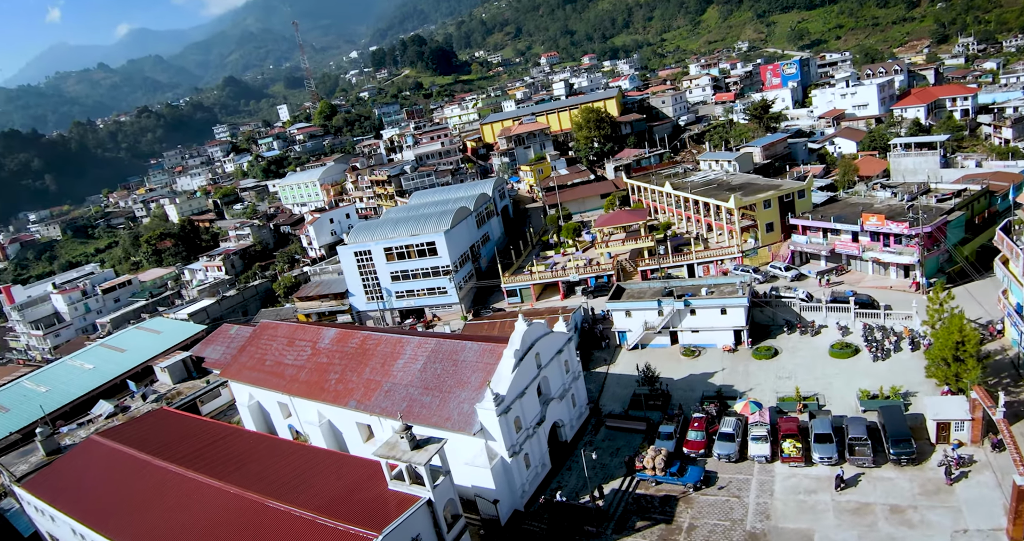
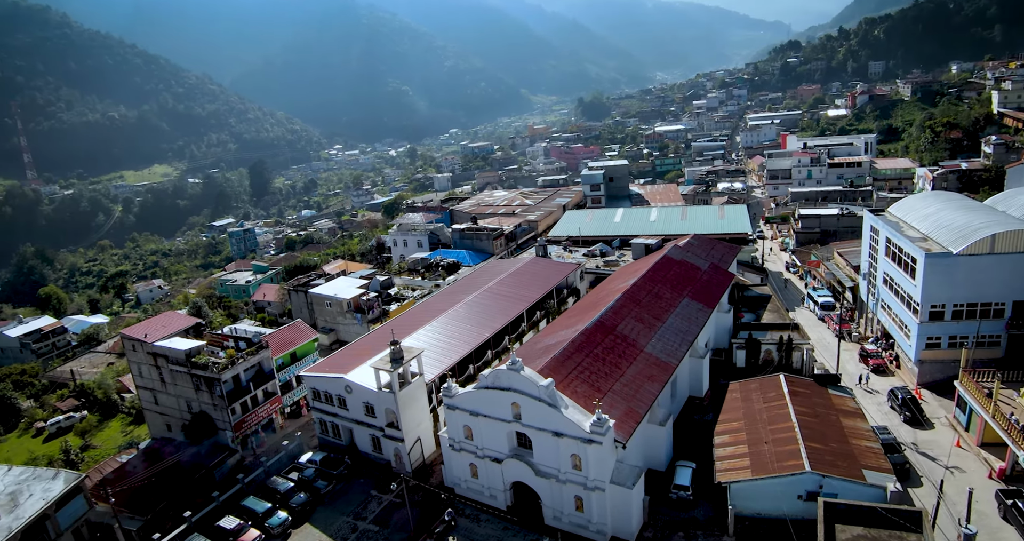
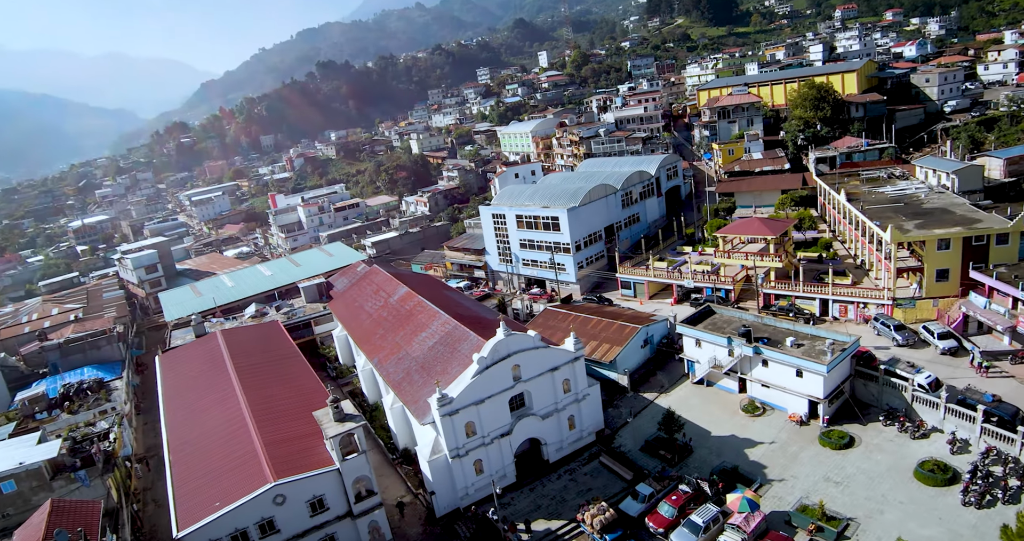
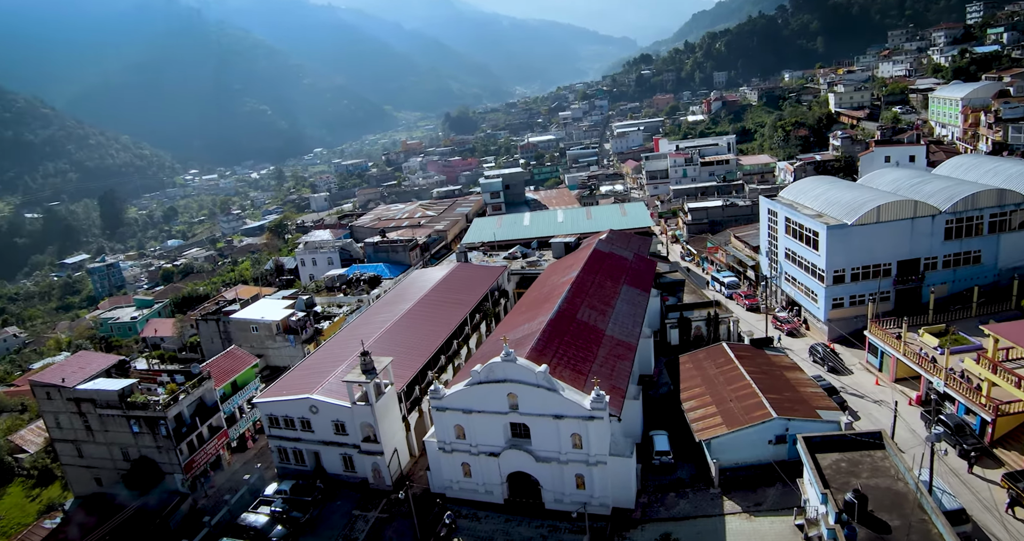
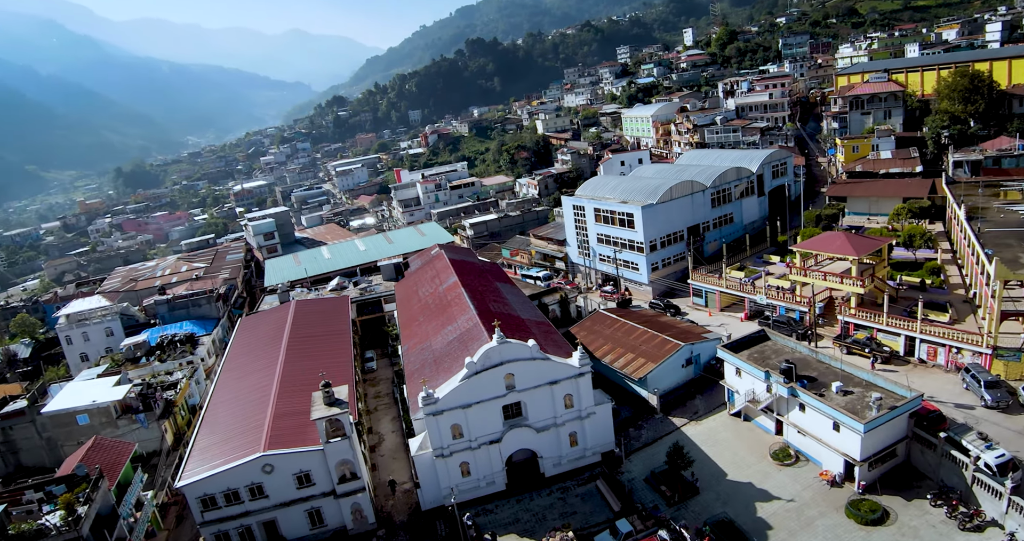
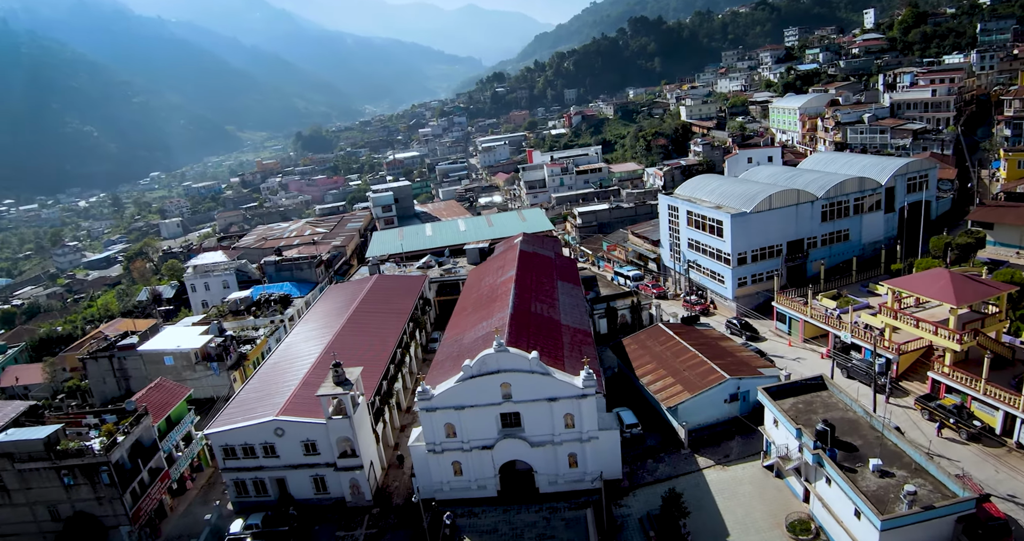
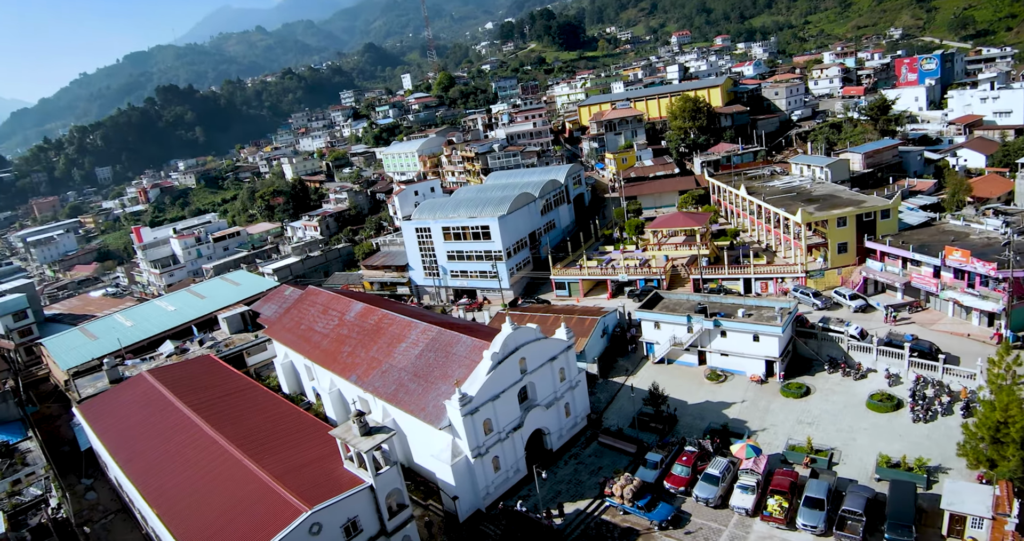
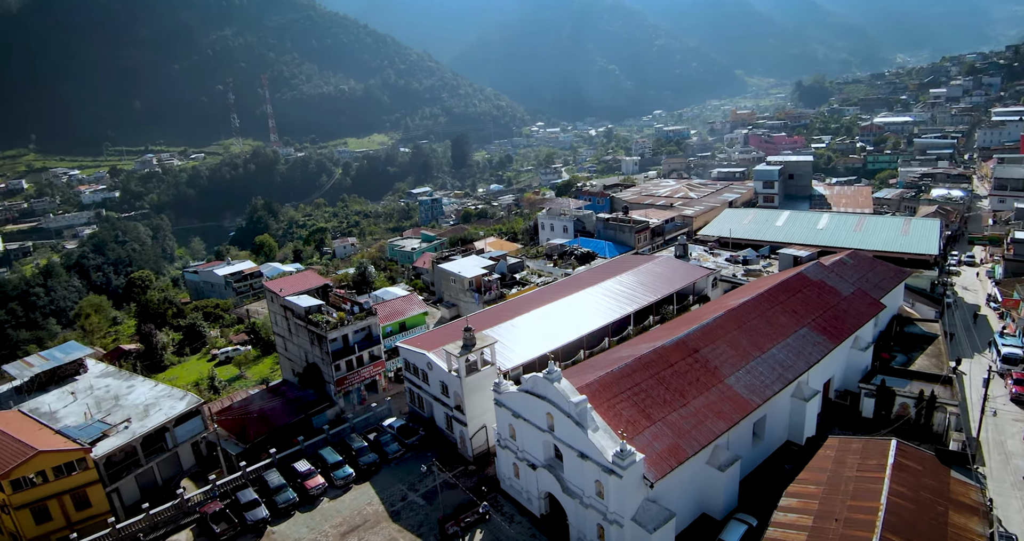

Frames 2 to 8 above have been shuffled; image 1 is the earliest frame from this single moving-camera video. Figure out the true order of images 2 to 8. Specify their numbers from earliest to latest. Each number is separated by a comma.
7, 3, 5, 6, 4, 2, 8
